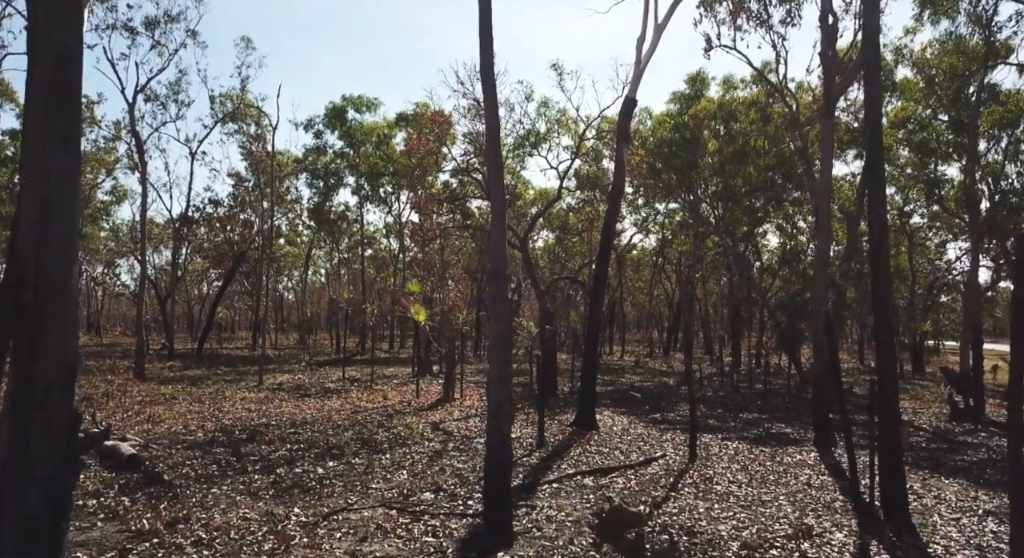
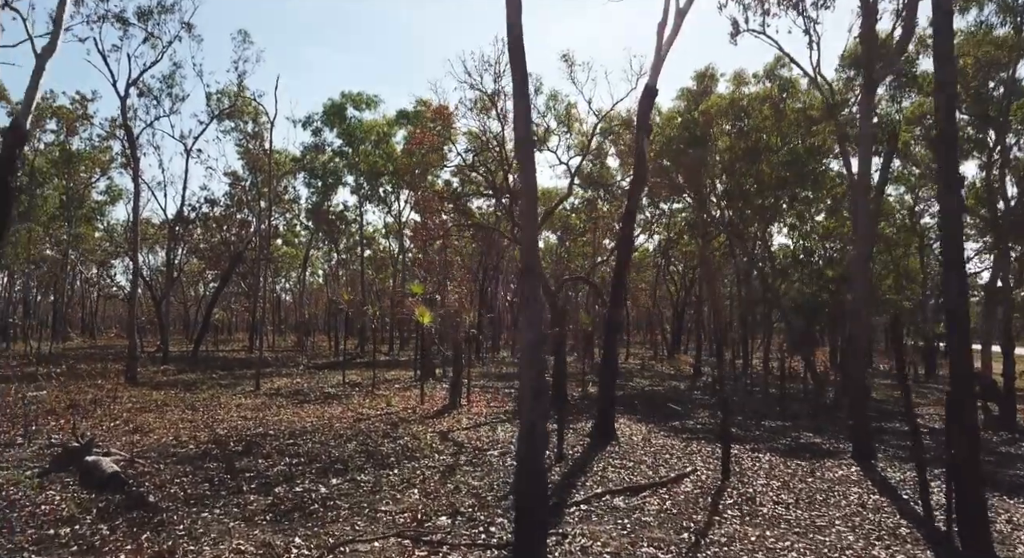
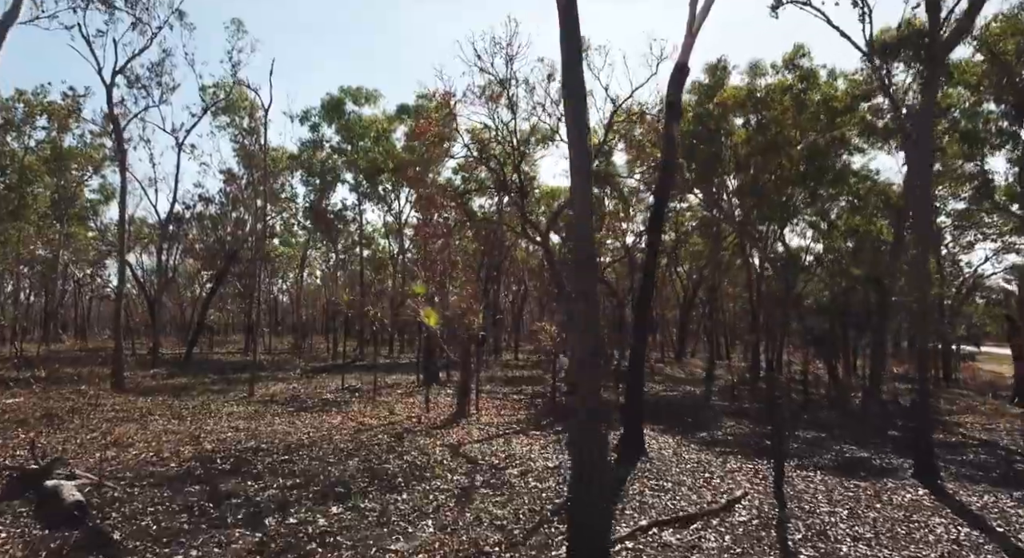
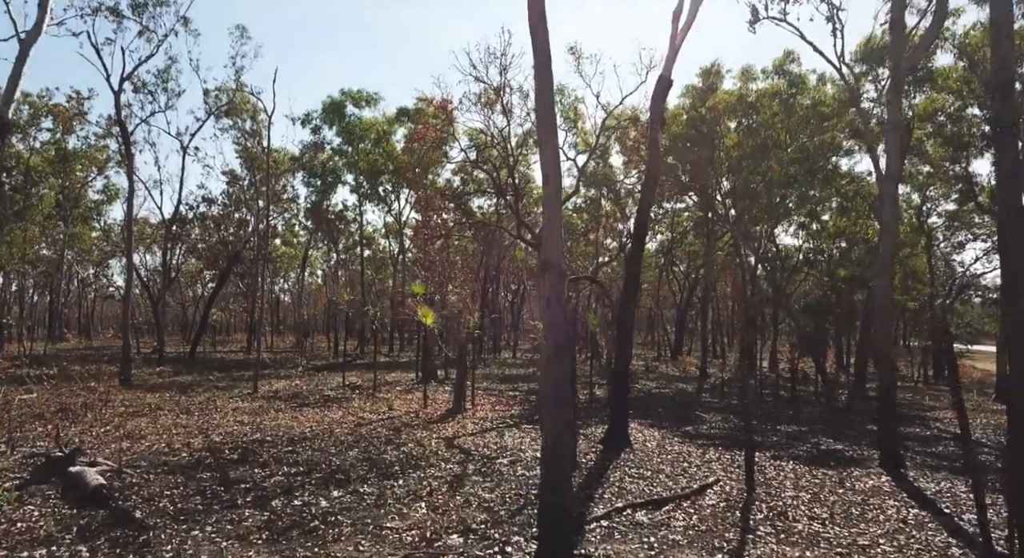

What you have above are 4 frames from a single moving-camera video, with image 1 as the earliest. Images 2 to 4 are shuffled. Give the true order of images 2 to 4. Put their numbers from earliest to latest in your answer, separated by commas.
2, 4, 3
